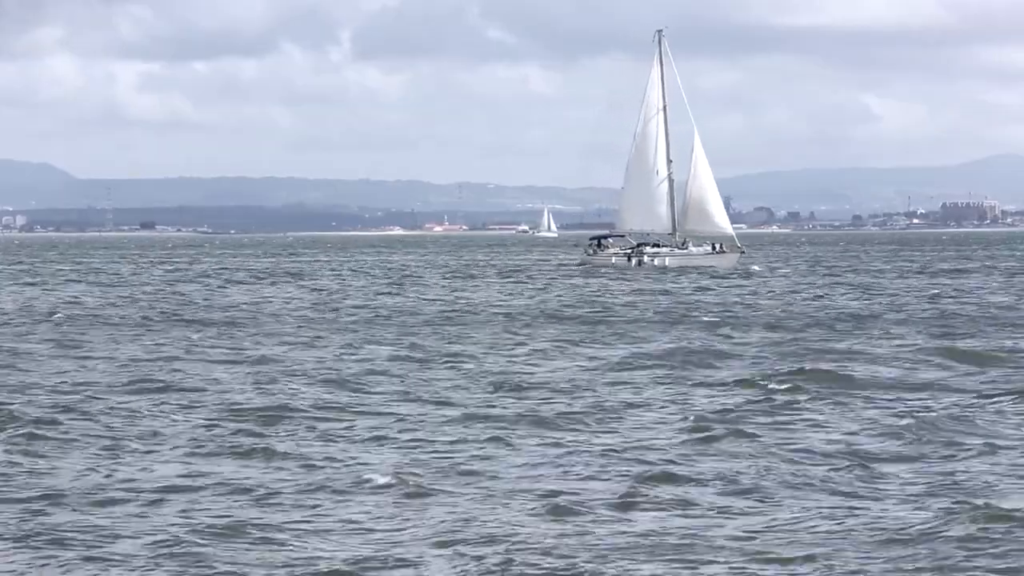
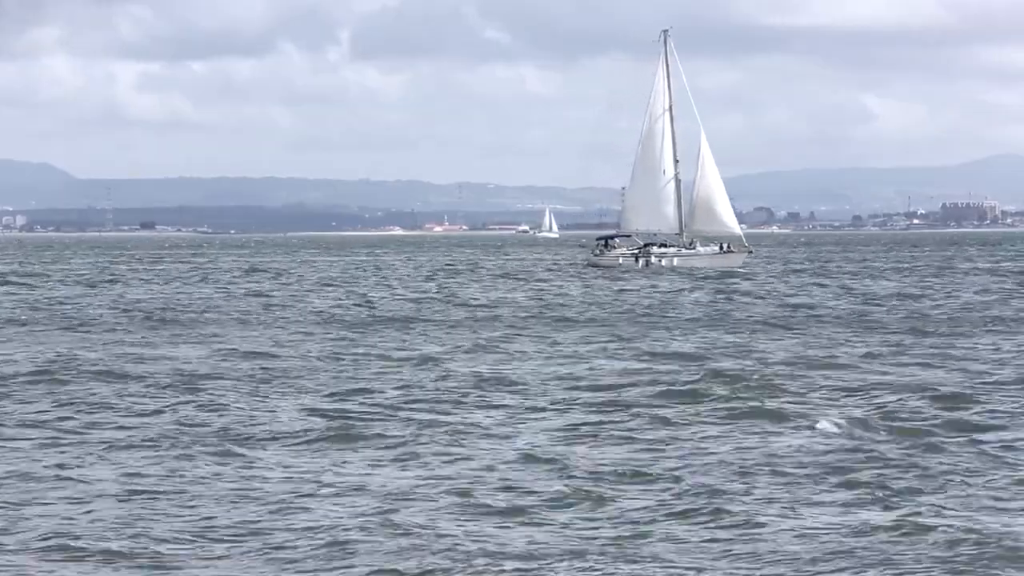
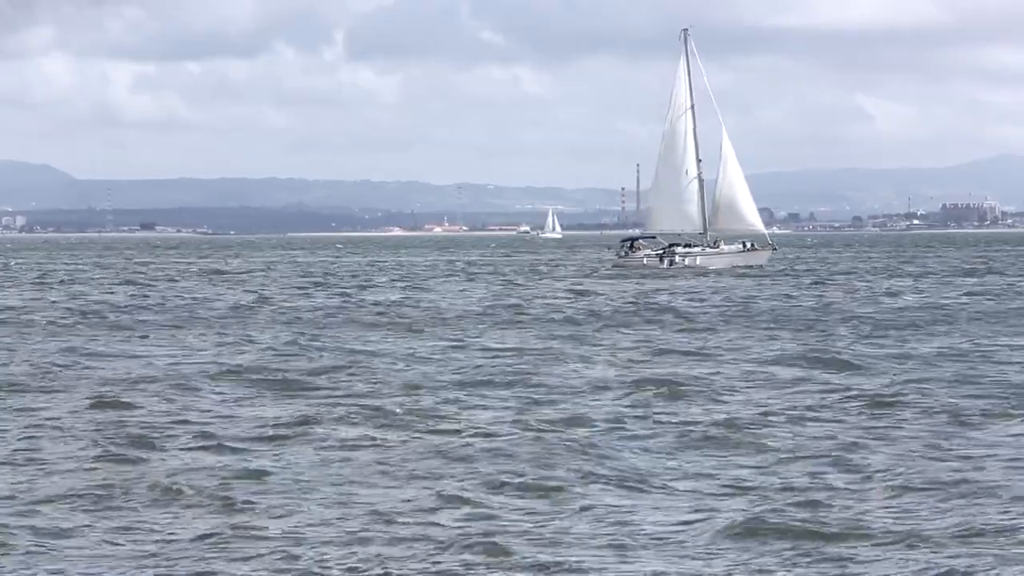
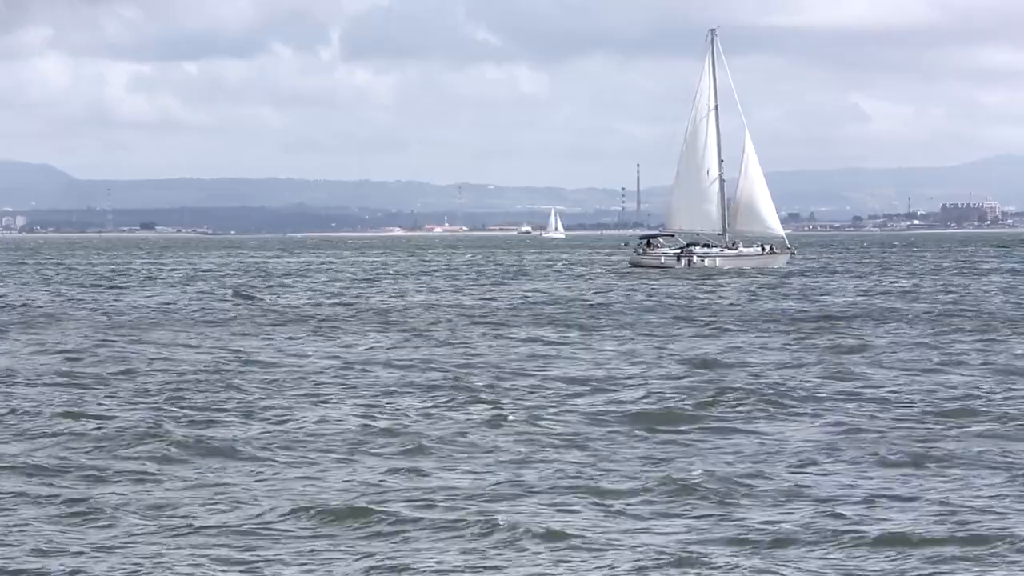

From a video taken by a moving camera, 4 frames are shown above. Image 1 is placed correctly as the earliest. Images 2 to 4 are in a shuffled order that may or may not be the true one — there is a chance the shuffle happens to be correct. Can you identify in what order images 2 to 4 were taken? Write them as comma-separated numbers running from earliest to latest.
2, 3, 4
